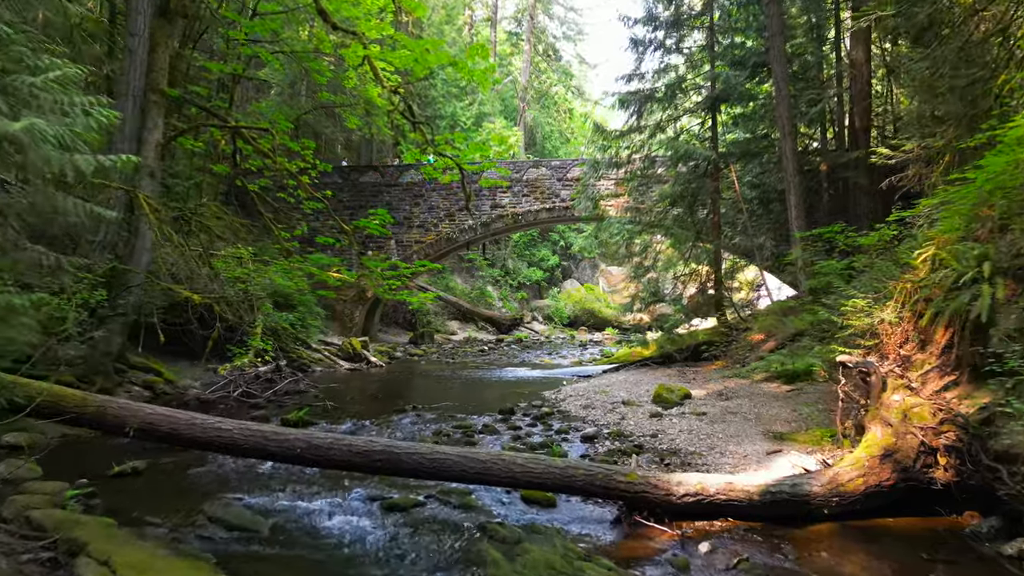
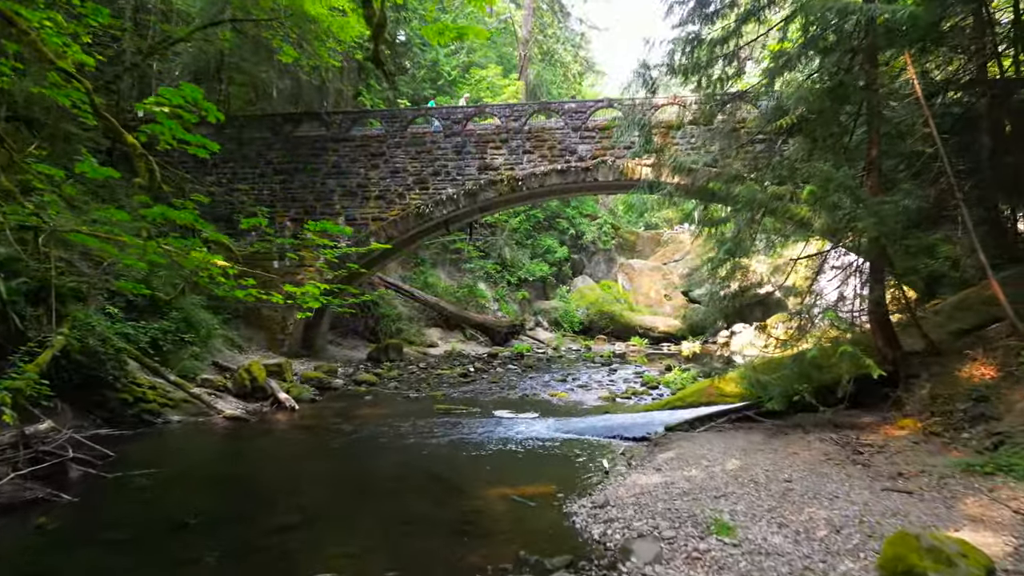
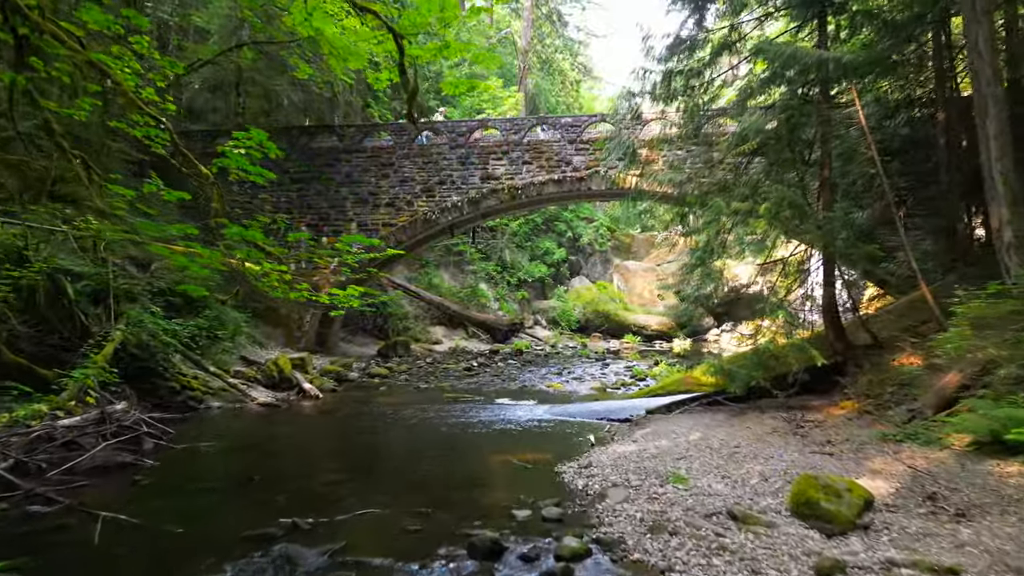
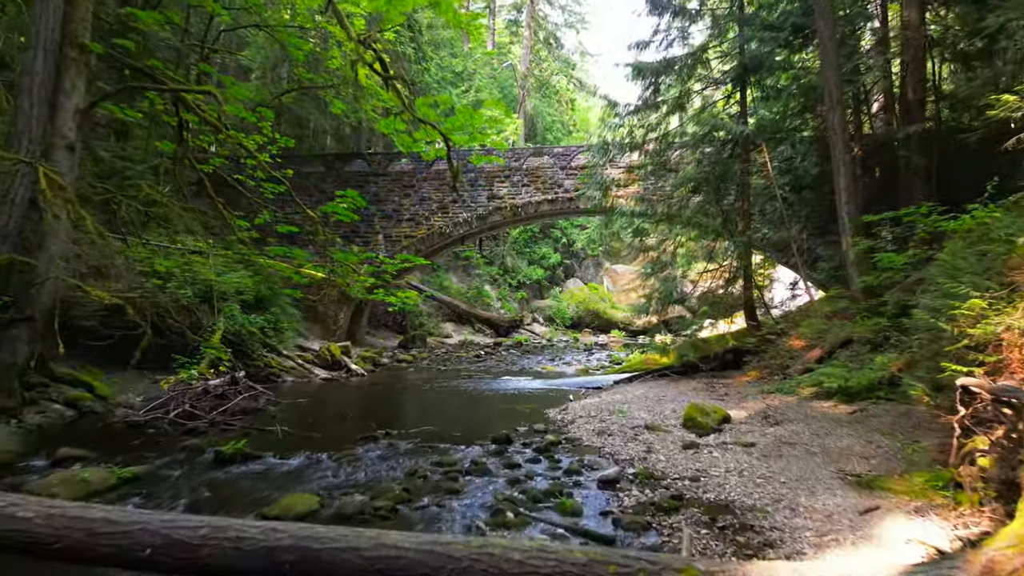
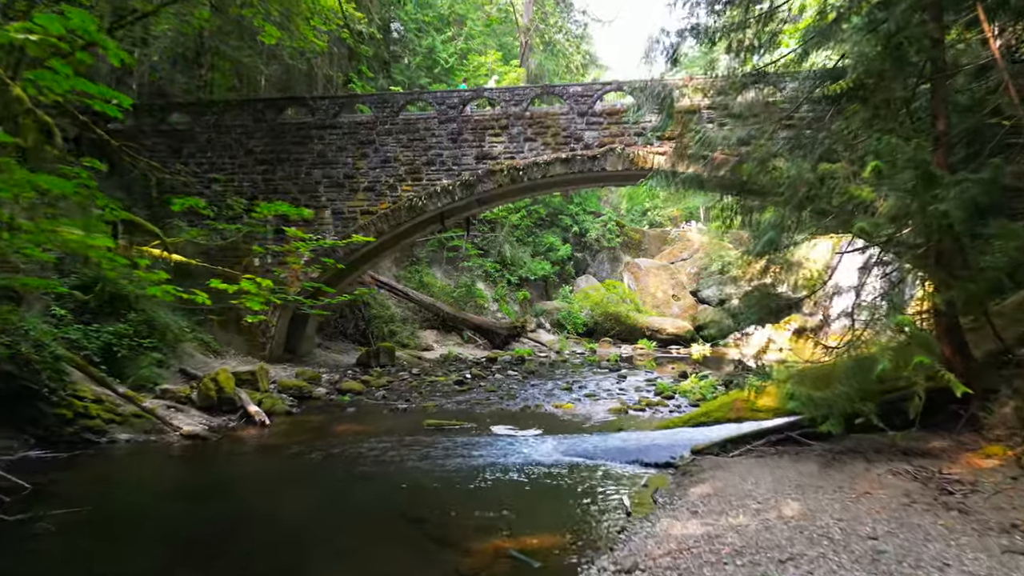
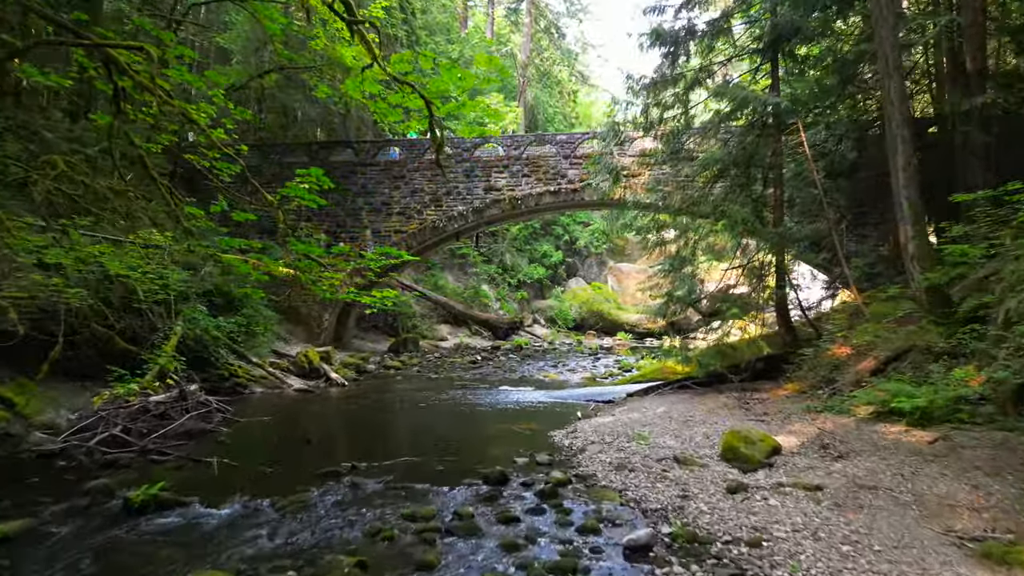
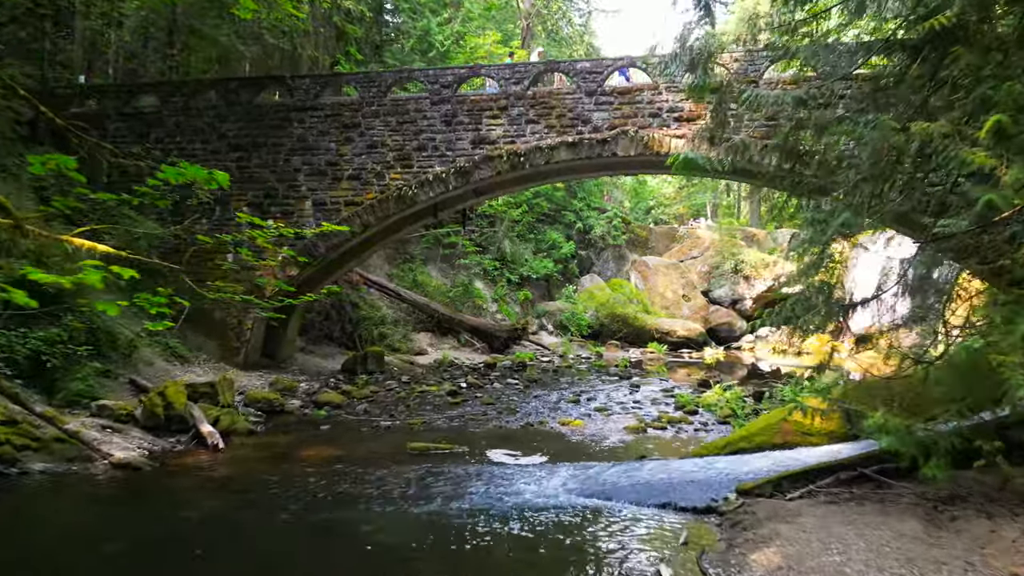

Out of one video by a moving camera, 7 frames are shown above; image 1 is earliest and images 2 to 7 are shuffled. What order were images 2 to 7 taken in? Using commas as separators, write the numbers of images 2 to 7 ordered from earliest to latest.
4, 6, 3, 2, 5, 7
